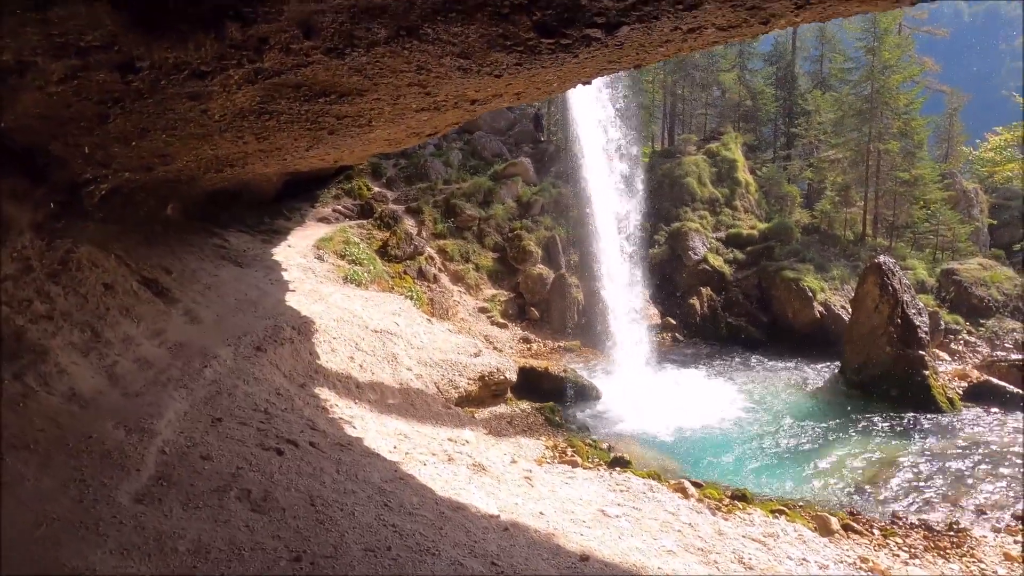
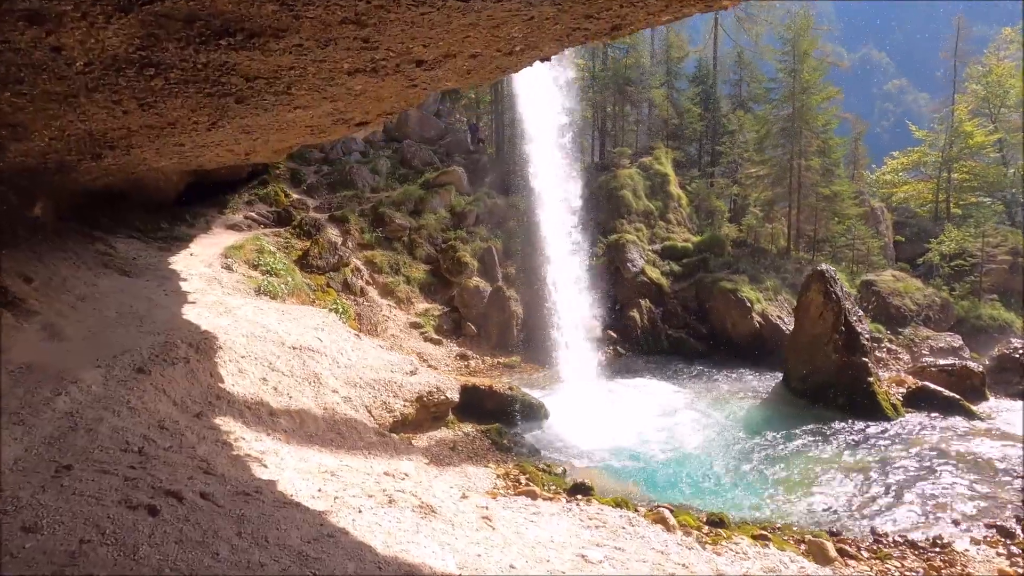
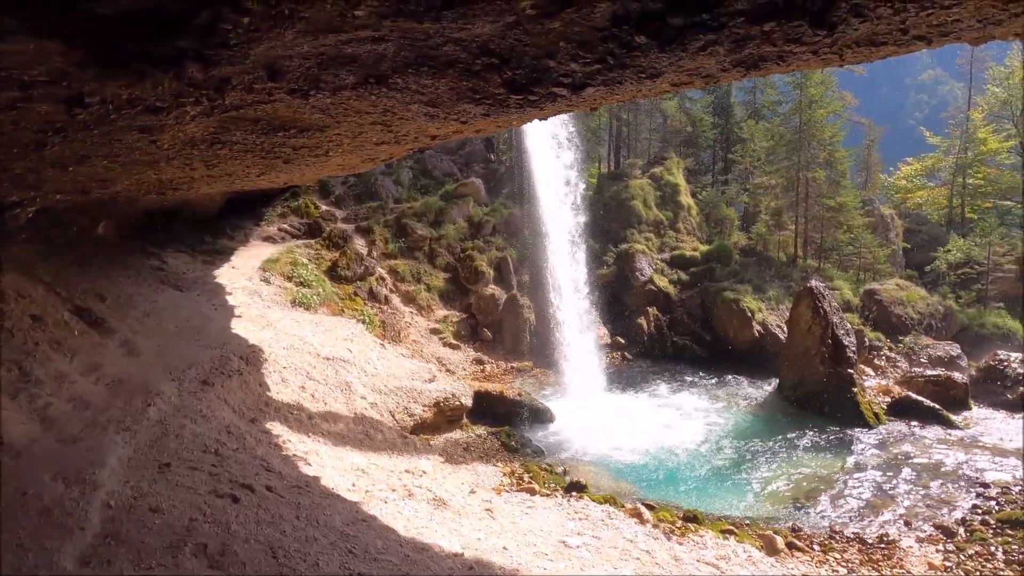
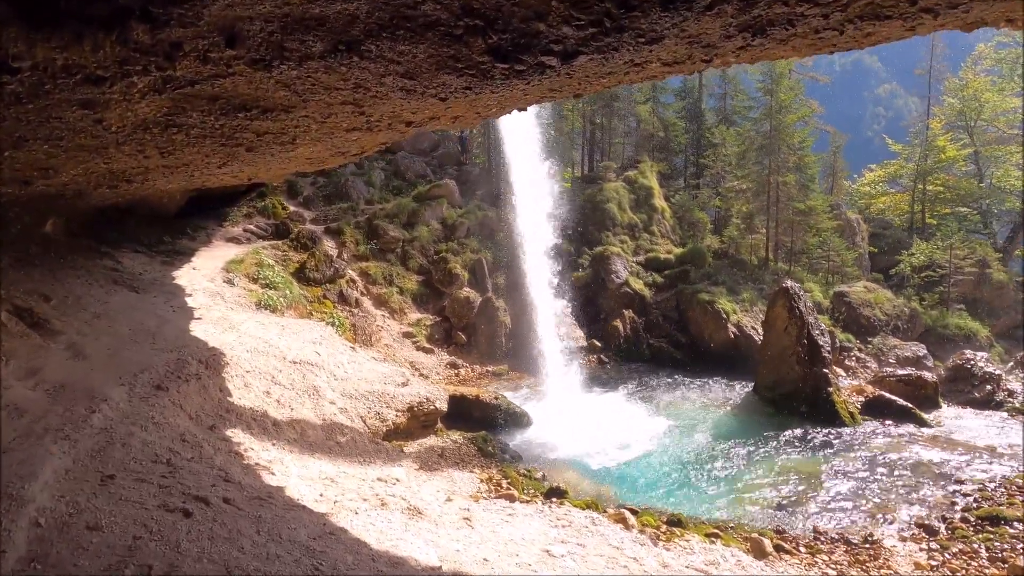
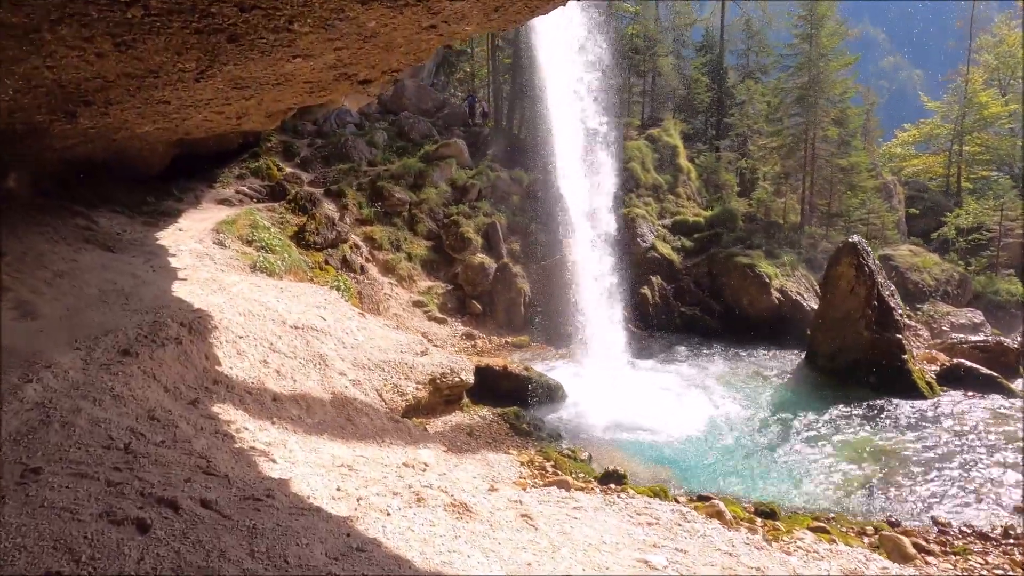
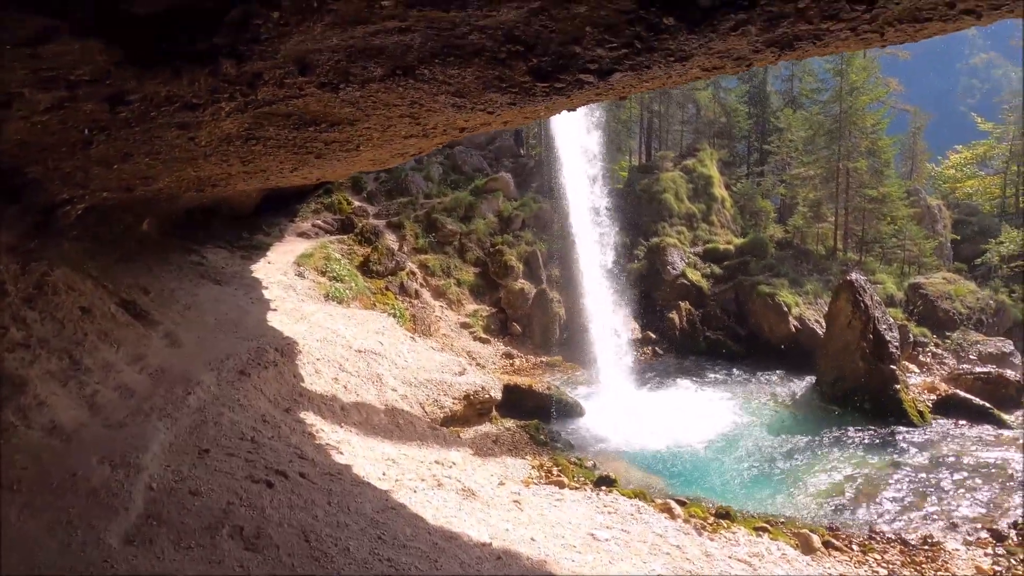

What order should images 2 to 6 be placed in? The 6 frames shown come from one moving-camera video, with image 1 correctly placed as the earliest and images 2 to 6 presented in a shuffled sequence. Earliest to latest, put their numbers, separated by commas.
6, 3, 4, 2, 5
